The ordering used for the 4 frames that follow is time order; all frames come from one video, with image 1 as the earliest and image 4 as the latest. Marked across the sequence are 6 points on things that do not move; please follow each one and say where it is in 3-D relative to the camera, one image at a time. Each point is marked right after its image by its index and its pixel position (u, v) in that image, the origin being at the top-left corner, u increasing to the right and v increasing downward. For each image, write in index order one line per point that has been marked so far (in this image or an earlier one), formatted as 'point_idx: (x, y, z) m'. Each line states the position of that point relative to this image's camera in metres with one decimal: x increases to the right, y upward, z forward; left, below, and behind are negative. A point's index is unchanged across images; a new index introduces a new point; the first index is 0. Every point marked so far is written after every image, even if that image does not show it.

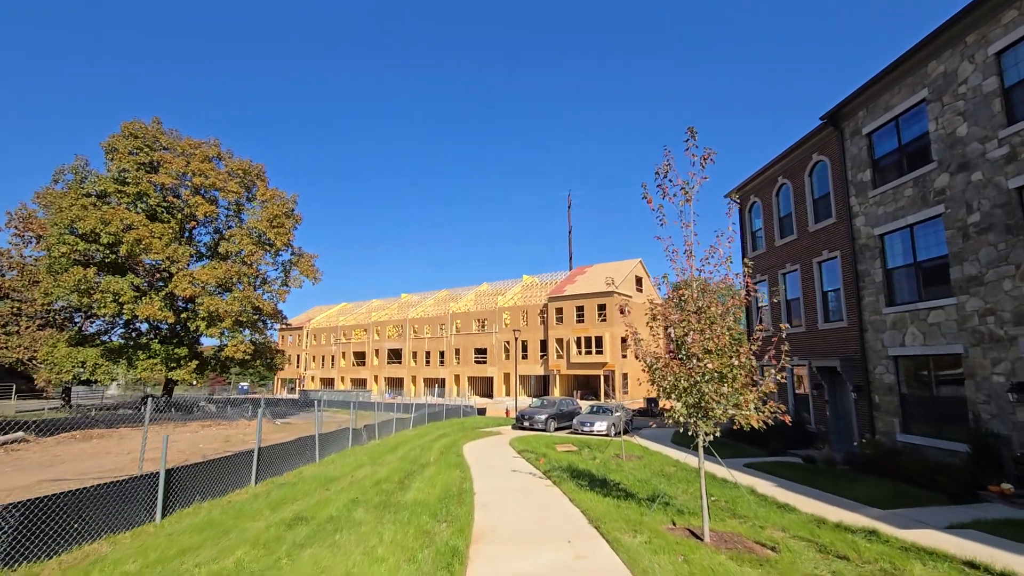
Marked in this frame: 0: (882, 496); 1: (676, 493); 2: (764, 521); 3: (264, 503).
0: (+6.7, -3.8, +9.1) m
1: (+3.0, -3.8, +9.1) m
2: (+3.7, -3.4, +7.4) m
3: (-3.7, -3.2, +7.5) m
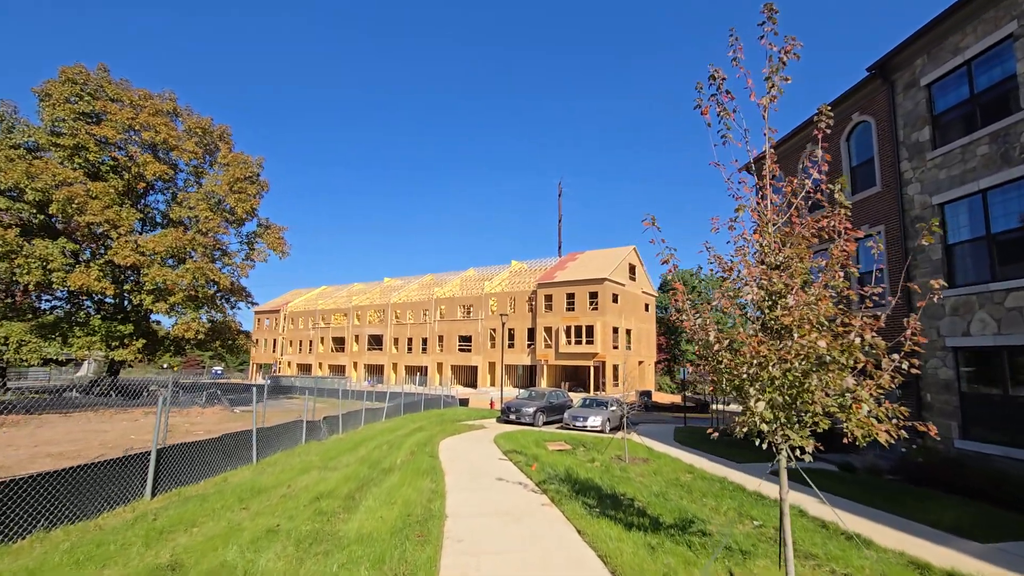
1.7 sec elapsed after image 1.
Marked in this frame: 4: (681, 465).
0: (+6.5, -3.3, +7.1) m
1: (+2.8, -3.2, +7.1) m
2: (+3.5, -2.9, +5.3) m
3: (-3.9, -2.6, +5.3) m
4: (+3.7, -3.9, +11.1) m
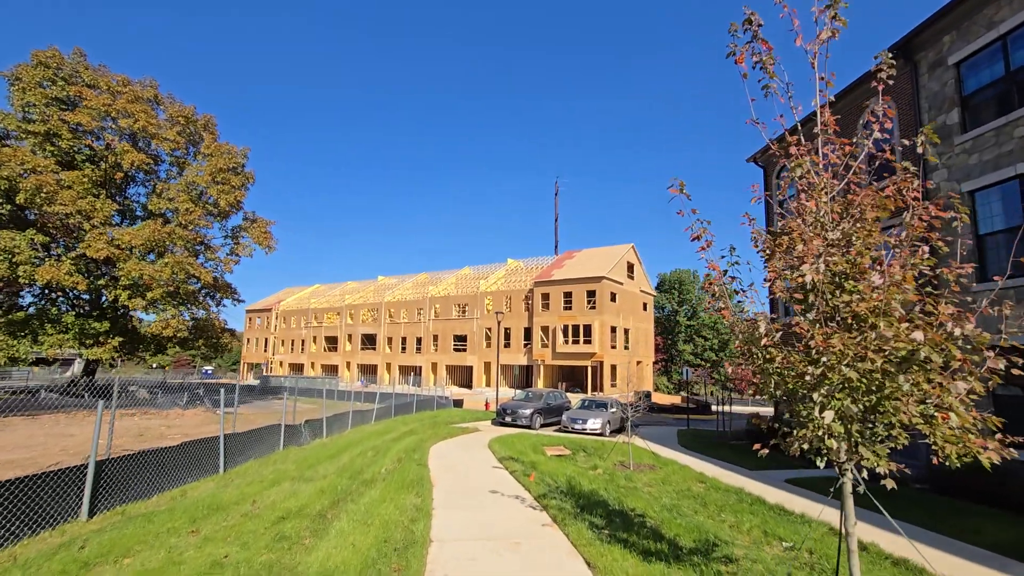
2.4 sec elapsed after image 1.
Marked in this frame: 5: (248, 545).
0: (+6.5, -3.2, +6.3) m
1: (+2.7, -3.1, +6.3) m
2: (+3.5, -2.8, +4.5) m
3: (-3.9, -2.4, +4.4) m
4: (+3.7, -3.8, +10.2) m
5: (-2.6, -2.5, +4.9) m
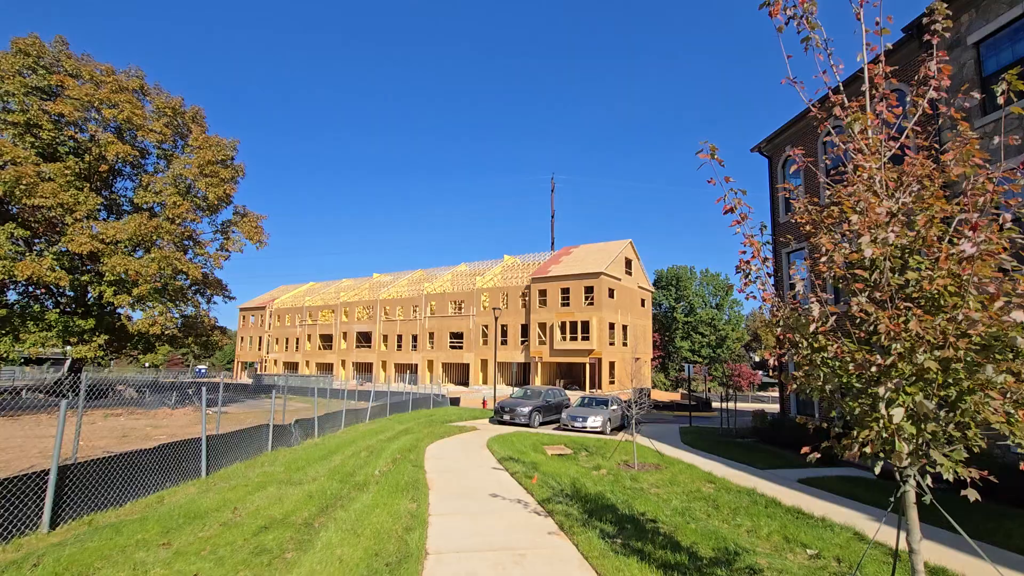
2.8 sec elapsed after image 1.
0: (+6.5, -3.1, +5.9) m
1: (+2.8, -2.9, +5.8) m
2: (+3.6, -2.7, +4.1) m
3: (-3.9, -2.3, +3.9) m
4: (+3.7, -3.6, +9.8) m
5: (-2.5, -2.4, +4.4) m
